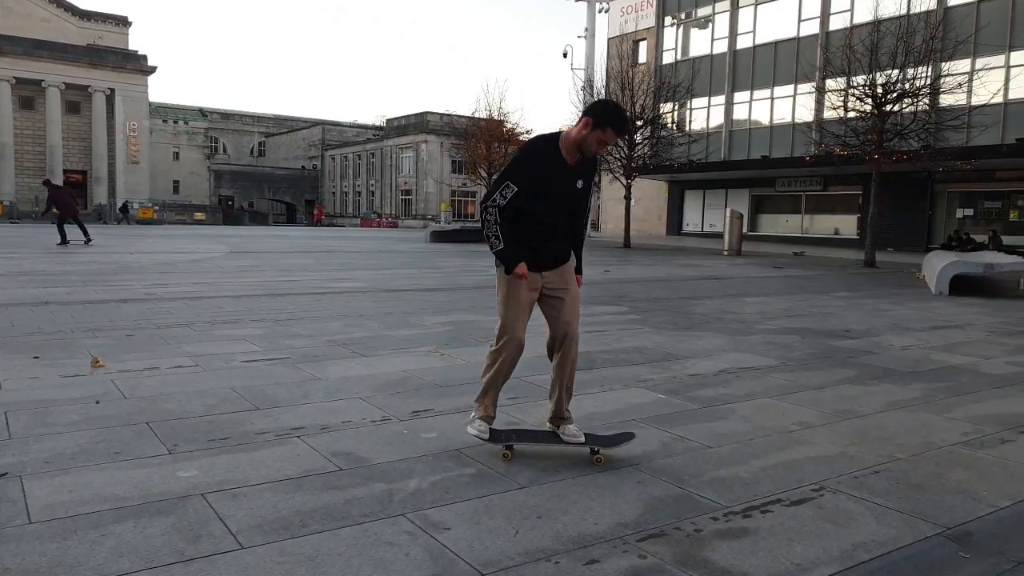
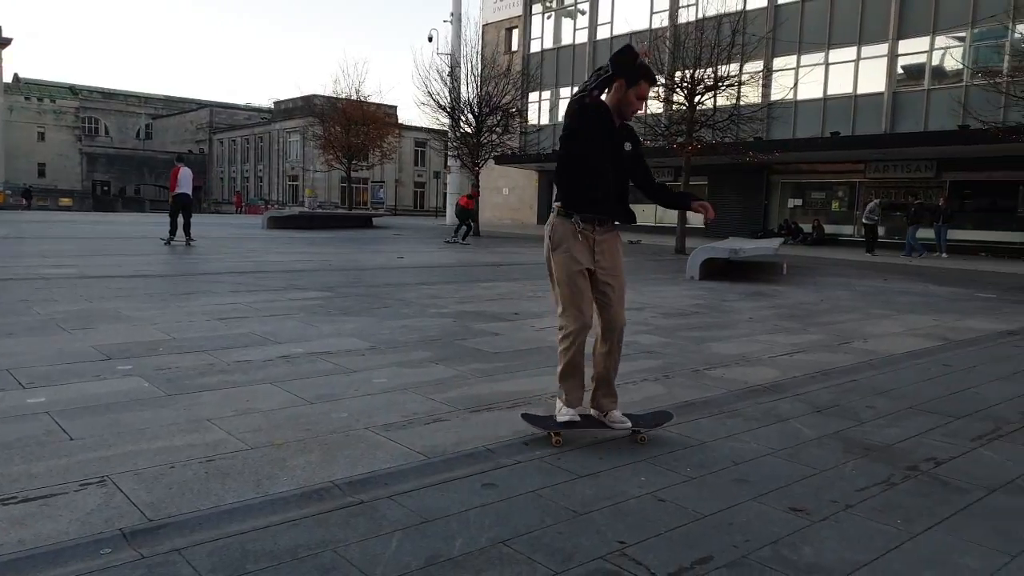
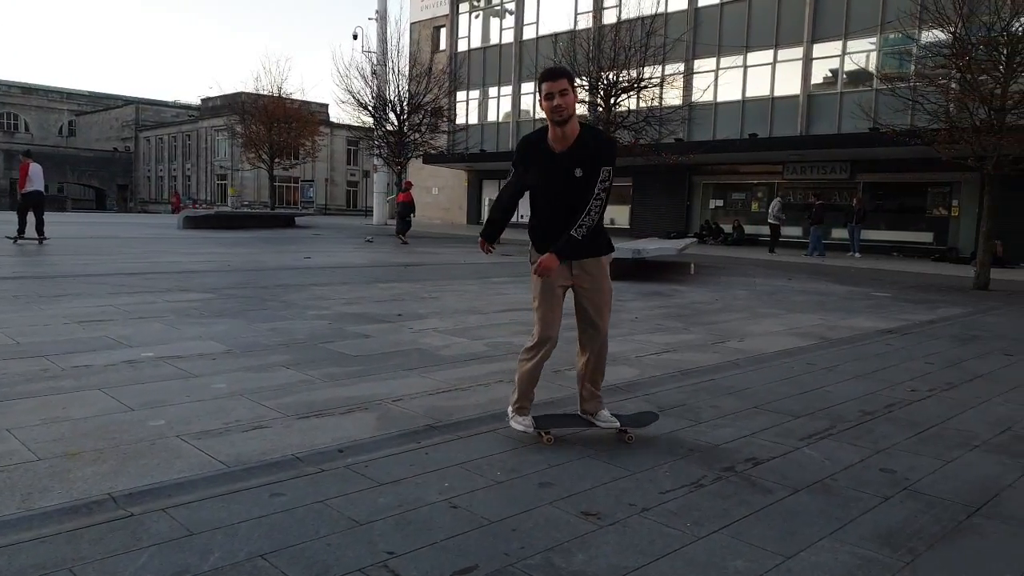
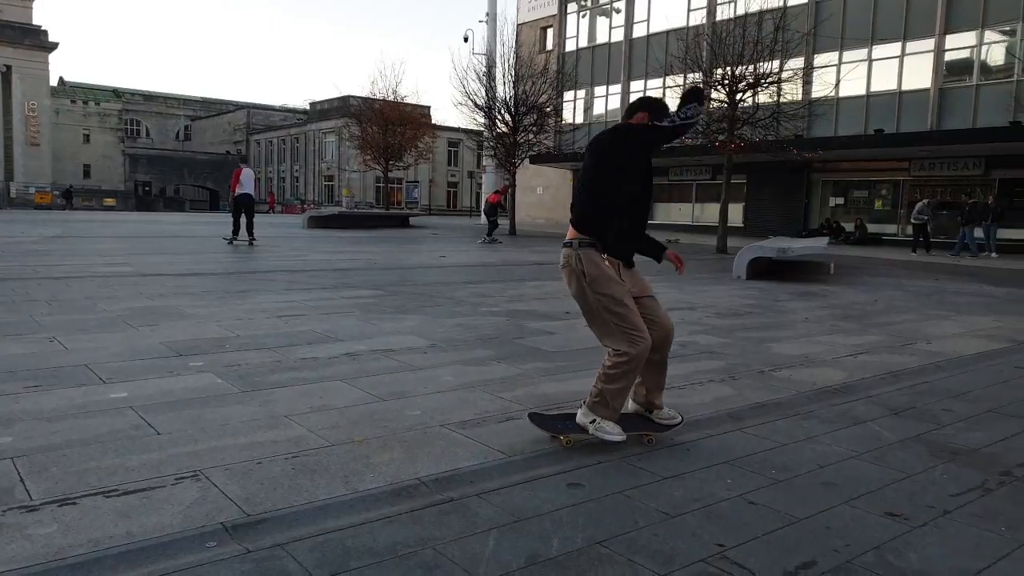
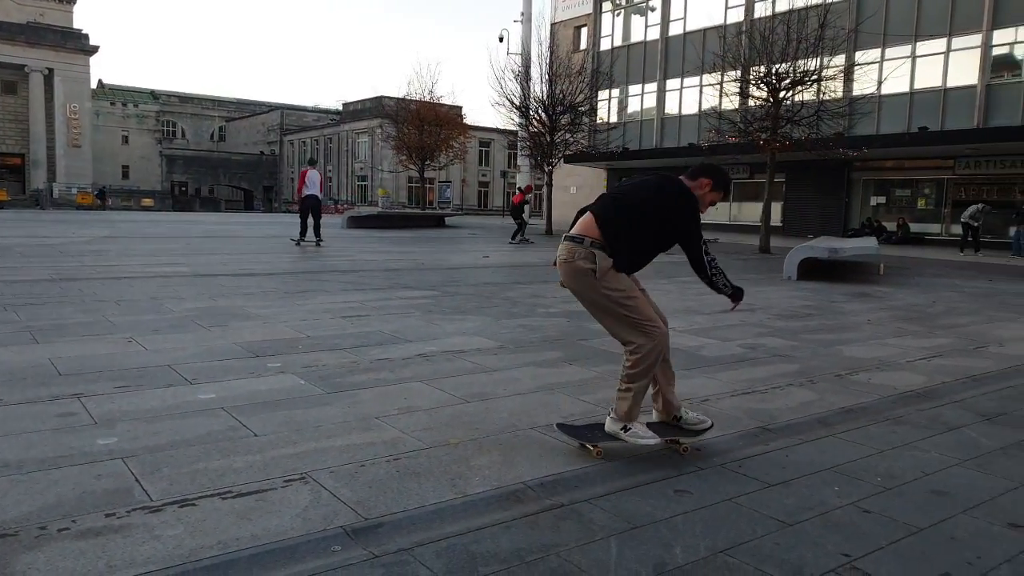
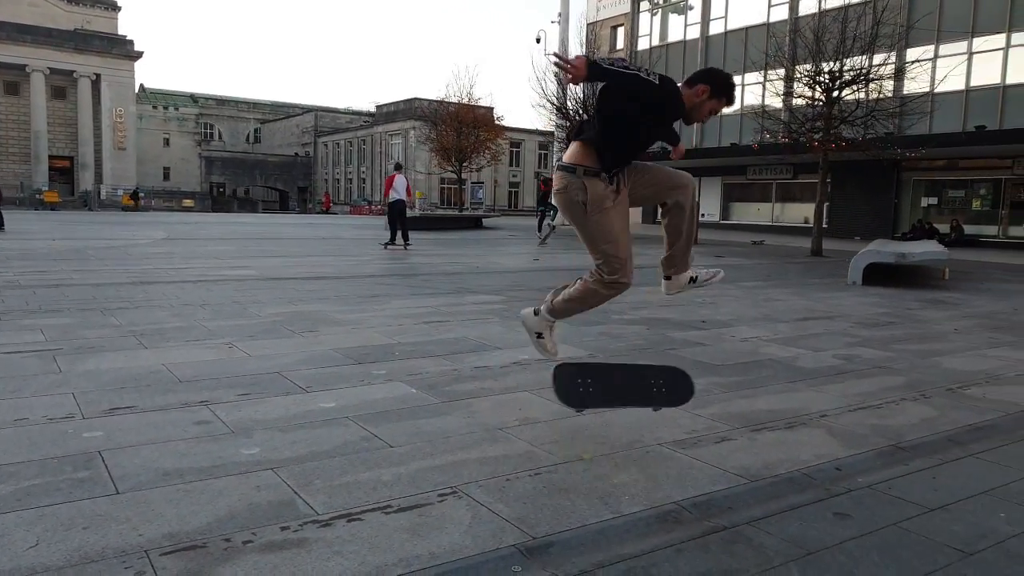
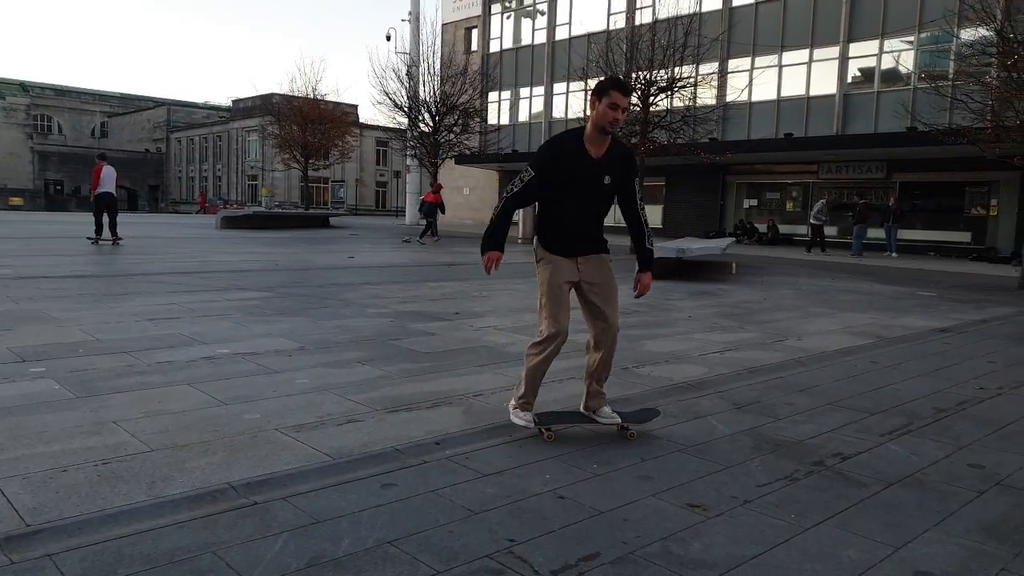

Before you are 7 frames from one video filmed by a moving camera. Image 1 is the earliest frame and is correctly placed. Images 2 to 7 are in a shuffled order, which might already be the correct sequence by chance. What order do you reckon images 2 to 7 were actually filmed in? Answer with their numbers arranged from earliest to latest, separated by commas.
6, 5, 4, 2, 7, 3
